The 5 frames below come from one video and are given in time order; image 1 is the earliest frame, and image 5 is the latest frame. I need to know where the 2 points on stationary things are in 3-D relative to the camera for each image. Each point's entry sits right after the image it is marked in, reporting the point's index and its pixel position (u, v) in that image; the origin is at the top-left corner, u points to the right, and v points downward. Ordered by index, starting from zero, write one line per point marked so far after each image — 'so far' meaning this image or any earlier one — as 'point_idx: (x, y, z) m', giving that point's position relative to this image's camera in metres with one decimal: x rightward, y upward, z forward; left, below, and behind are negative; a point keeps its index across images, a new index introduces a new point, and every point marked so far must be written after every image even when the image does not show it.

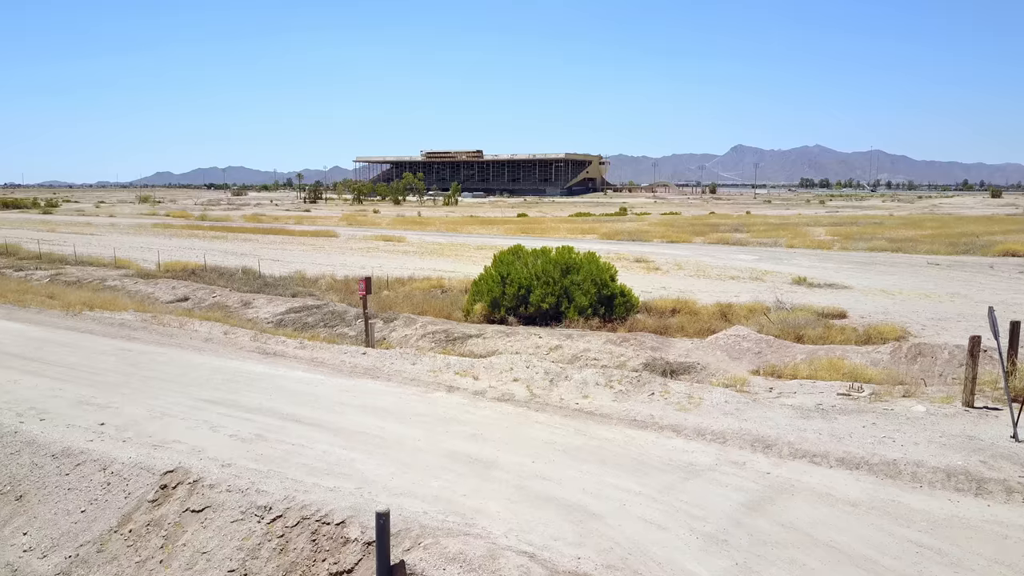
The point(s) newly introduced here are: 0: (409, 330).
0: (-2.0, -0.8, +16.2) m
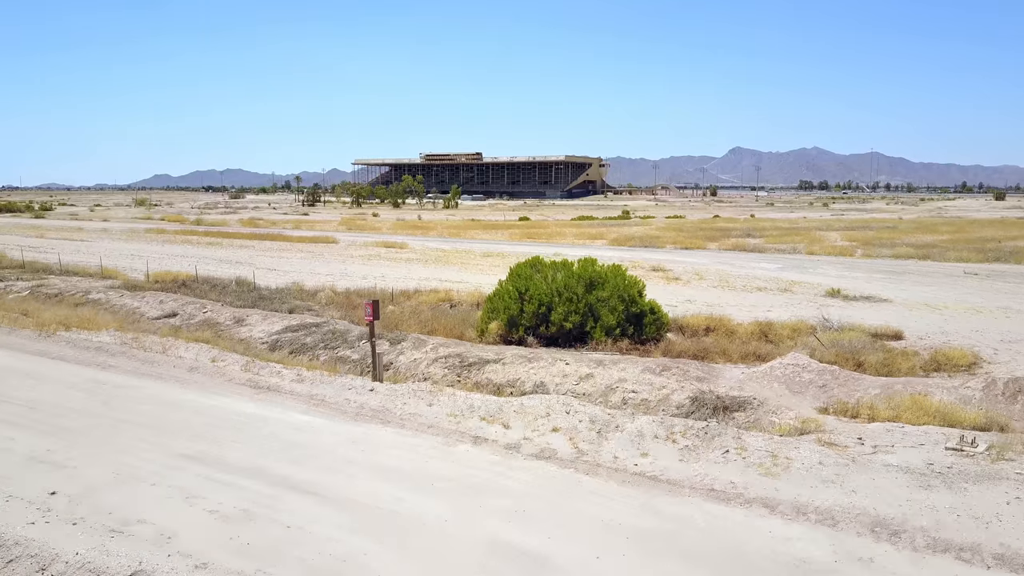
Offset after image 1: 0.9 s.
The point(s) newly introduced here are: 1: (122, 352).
0: (-1.6, -1.1, +14.6) m
1: (-6.4, -1.0, +13.9) m
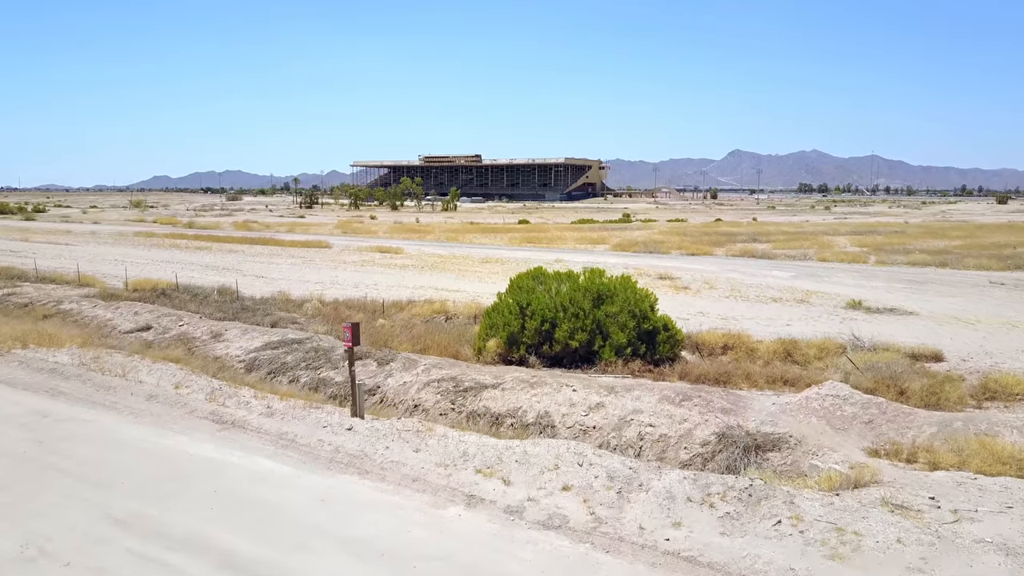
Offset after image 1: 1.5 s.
0: (-1.6, -1.4, +13.2) m
1: (-6.4, -1.3, +12.5) m
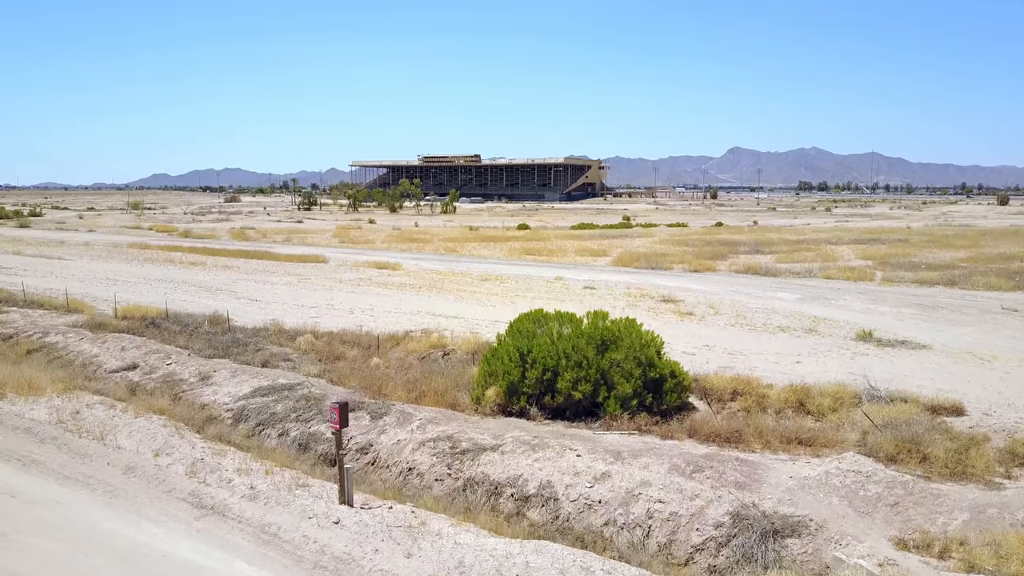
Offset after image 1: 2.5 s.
0: (-1.6, -2.2, +12.5) m
1: (-6.4, -2.1, +11.8) m
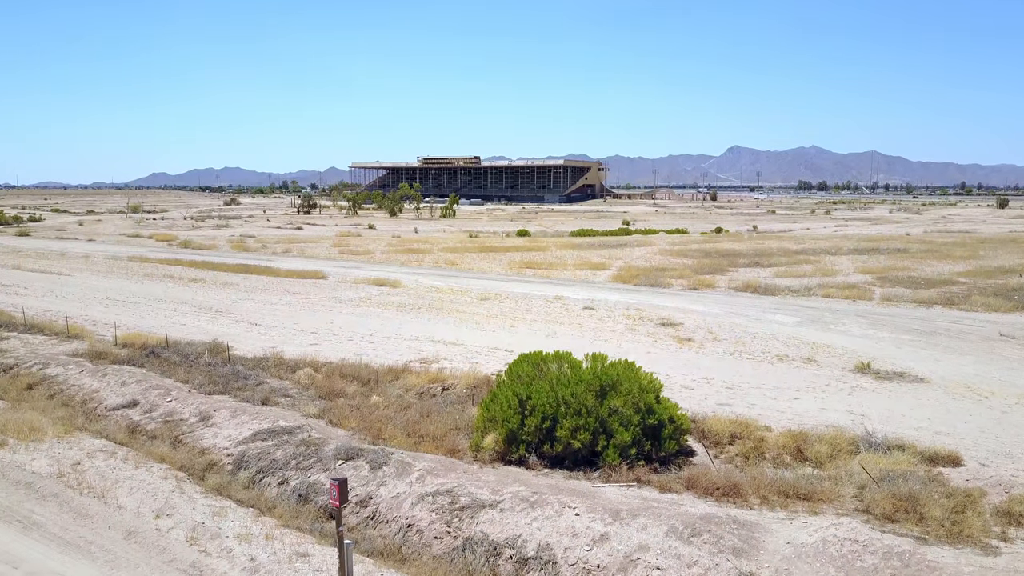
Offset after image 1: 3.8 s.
0: (-1.6, -2.9, +12.6) m
1: (-6.4, -2.8, +11.9) m
